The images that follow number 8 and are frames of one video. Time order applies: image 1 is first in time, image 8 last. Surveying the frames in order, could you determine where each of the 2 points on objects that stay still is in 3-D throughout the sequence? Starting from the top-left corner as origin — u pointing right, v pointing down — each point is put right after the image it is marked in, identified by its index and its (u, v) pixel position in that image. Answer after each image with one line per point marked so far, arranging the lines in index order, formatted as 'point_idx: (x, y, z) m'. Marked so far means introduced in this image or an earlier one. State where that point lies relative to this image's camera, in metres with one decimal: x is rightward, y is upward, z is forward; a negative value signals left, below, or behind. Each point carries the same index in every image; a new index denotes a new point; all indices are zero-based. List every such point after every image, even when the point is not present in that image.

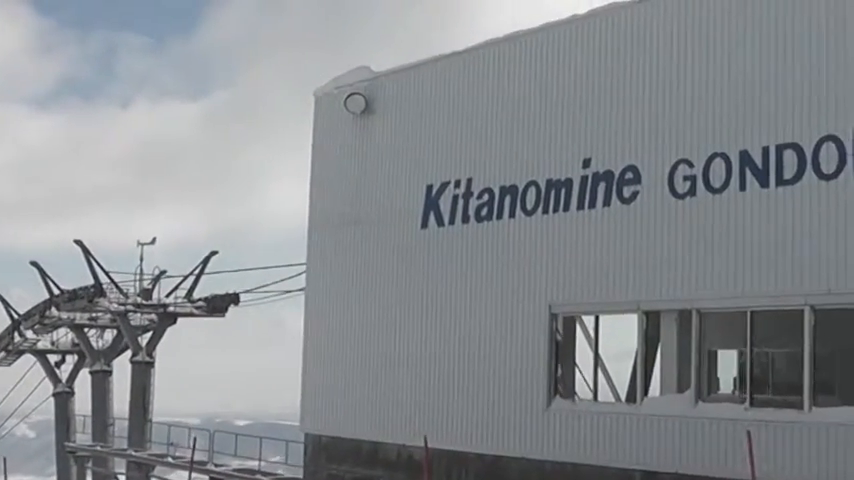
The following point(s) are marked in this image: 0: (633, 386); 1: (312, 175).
0: (+2.5, -1.8, +13.5) m
1: (-1.8, +1.0, +18.3) m
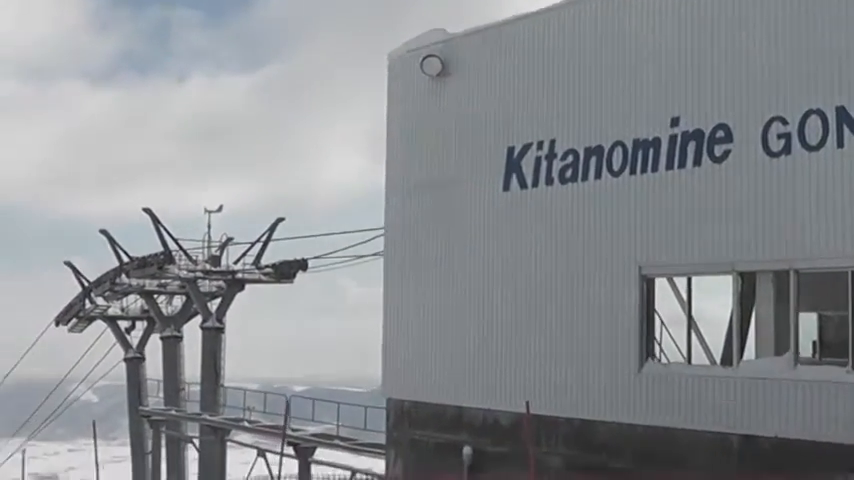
0: (+3.6, -1.3, +13.3) m
1: (-0.6, +1.6, +18.1) m
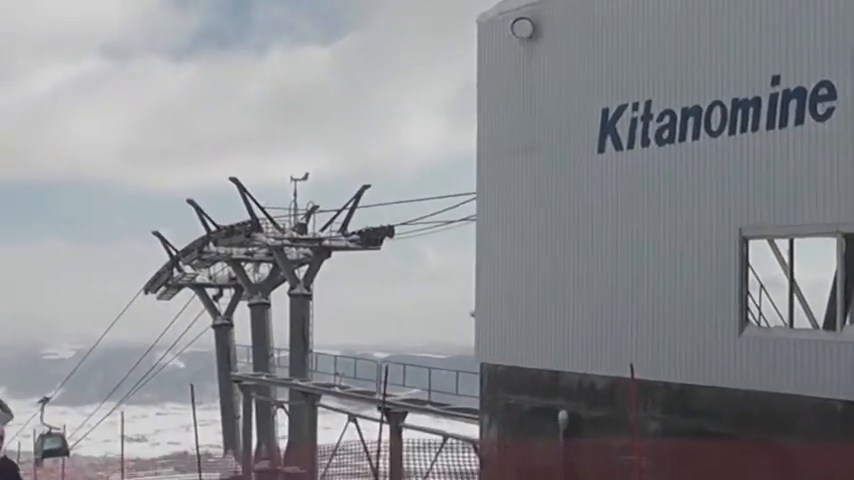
0: (+4.7, -0.8, +13.0) m
1: (+0.9, +2.2, +18.0) m
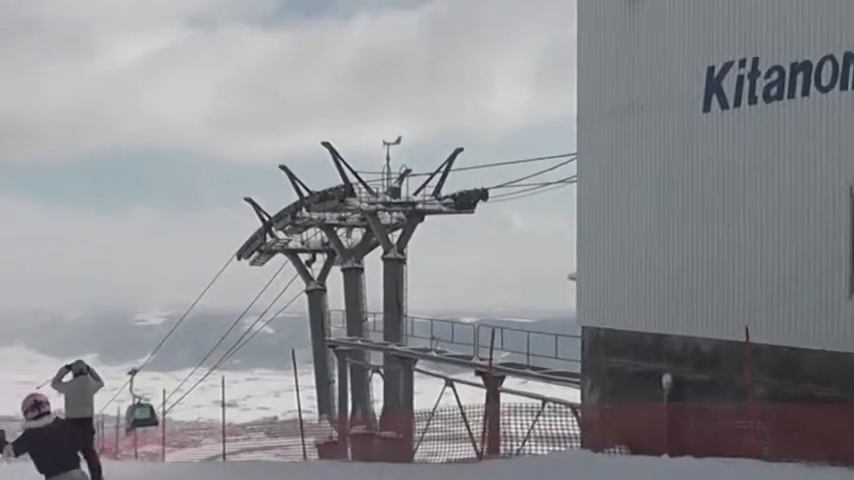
0: (+5.9, -0.4, +12.5) m
1: (+2.4, +2.8, +17.7) m
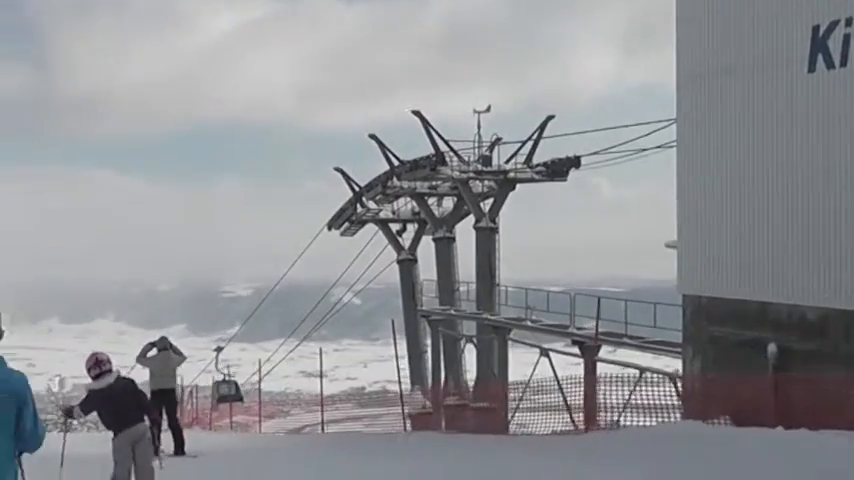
0: (+7.0, 0.0, +11.9) m
1: (+3.8, +3.3, +17.2) m
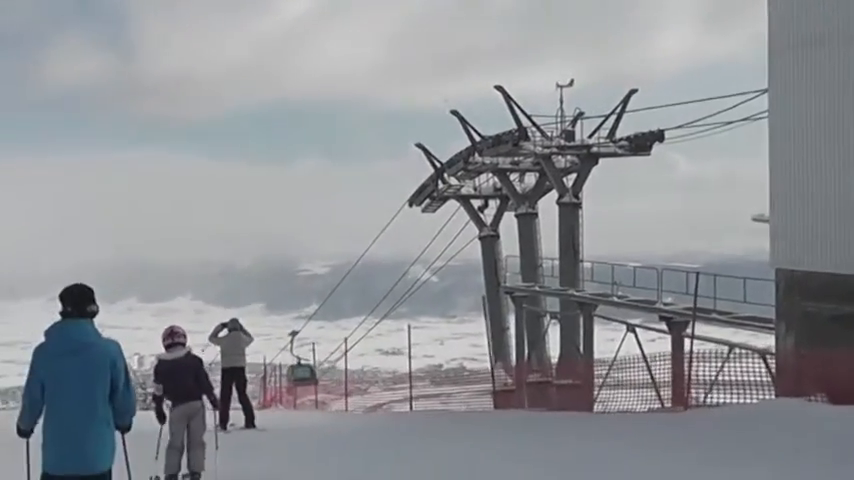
0: (+7.9, +0.4, +11.3) m
1: (+5.1, +3.7, +16.7) m
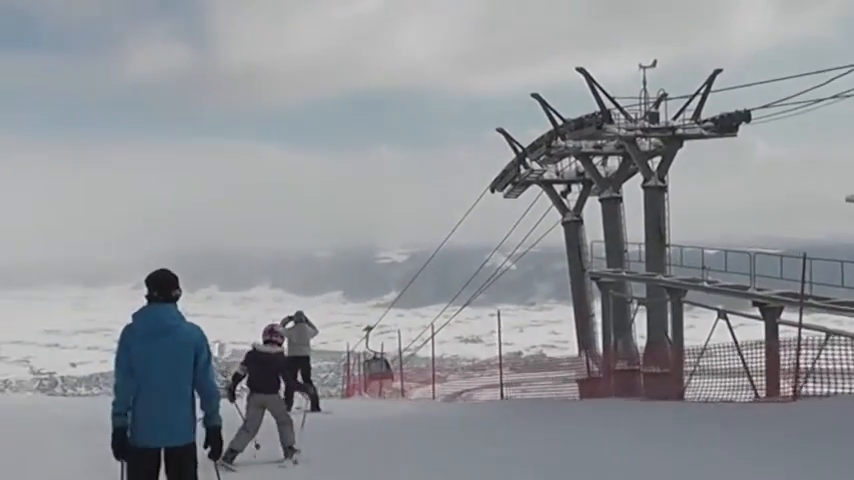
0: (+8.7, +0.6, +10.5) m
1: (+6.3, +4.0, +16.1) m
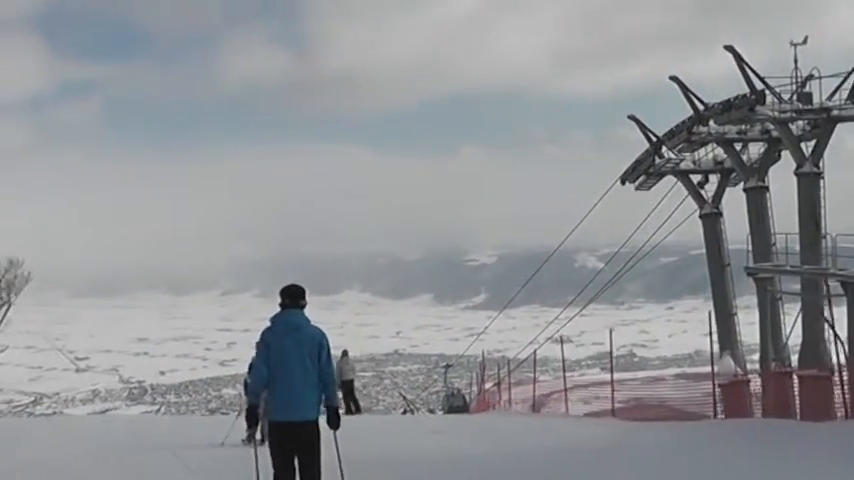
0: (+10.3, +0.8, +8.4) m
1: (+8.2, +4.2, +14.2) m
